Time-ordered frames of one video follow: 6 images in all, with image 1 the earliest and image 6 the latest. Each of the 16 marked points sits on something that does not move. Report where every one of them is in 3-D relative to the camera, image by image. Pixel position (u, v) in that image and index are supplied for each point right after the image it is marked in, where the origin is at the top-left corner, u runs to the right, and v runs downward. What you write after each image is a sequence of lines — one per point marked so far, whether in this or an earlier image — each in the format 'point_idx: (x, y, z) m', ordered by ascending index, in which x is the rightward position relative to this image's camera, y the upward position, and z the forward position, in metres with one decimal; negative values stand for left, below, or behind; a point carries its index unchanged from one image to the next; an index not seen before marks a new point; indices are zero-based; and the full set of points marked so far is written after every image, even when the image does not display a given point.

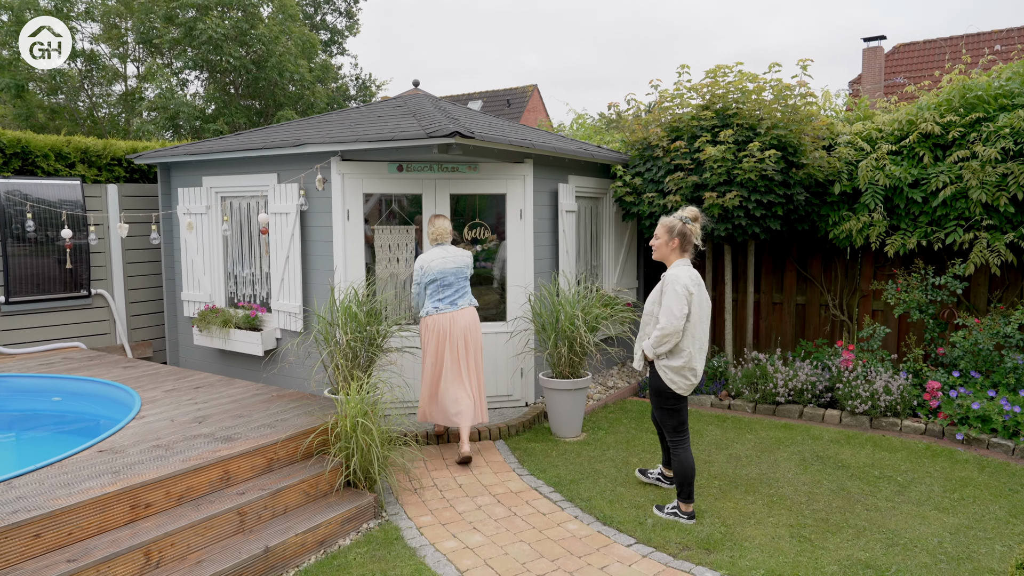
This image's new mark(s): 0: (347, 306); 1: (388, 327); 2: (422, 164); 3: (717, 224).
0: (-1.1, -0.1, +4.8) m
1: (-0.9, -0.3, +5.0) m
2: (-0.8, +1.0, +5.8) m
3: (+1.9, +0.6, +6.5) m
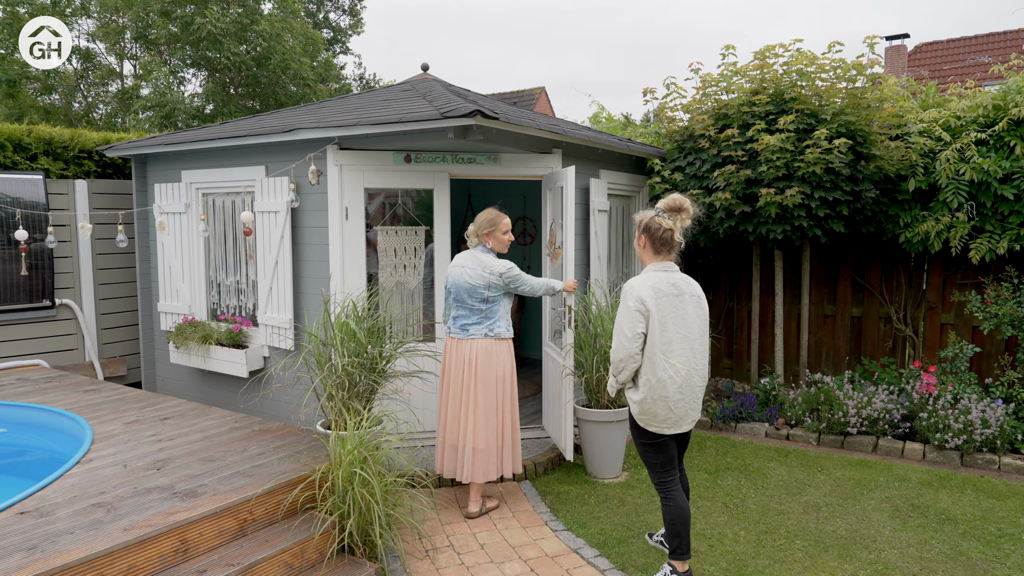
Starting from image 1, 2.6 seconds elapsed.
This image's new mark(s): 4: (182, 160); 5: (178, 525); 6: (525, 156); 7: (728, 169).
0: (-1.0, -0.2, +4.0) m
1: (-0.7, -0.3, +4.2) m
2: (-0.6, +0.9, +5.0) m
3: (+2.1, +0.5, +5.6) m
4: (-2.8, +1.1, +5.9) m
5: (-1.4, -1.0, +2.9) m
6: (+0.1, +1.0, +5.1) m
7: (+1.7, +1.0, +5.6) m
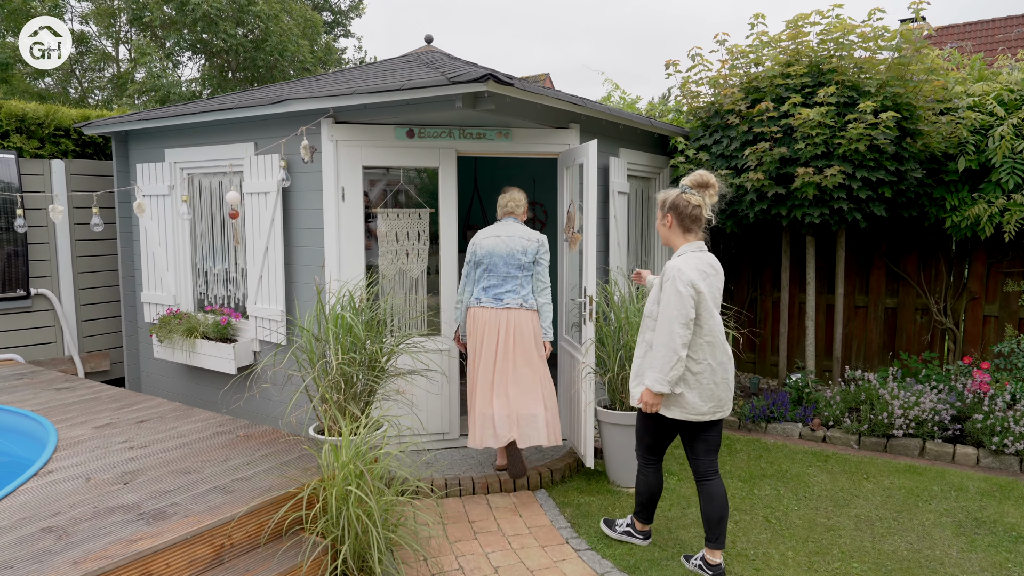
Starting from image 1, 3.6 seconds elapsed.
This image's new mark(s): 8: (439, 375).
0: (-0.9, -0.1, +3.5) m
1: (-0.6, -0.3, +3.7) m
2: (-0.5, +1.0, +4.5) m
3: (+2.2, +0.6, +5.2) m
4: (-2.7, +1.2, +5.4) m
5: (-1.3, -0.9, +2.4) m
6: (+0.2, +1.0, +4.7) m
7: (+1.8, +1.0, +5.2) m
8: (-0.5, -0.6, +4.6) m
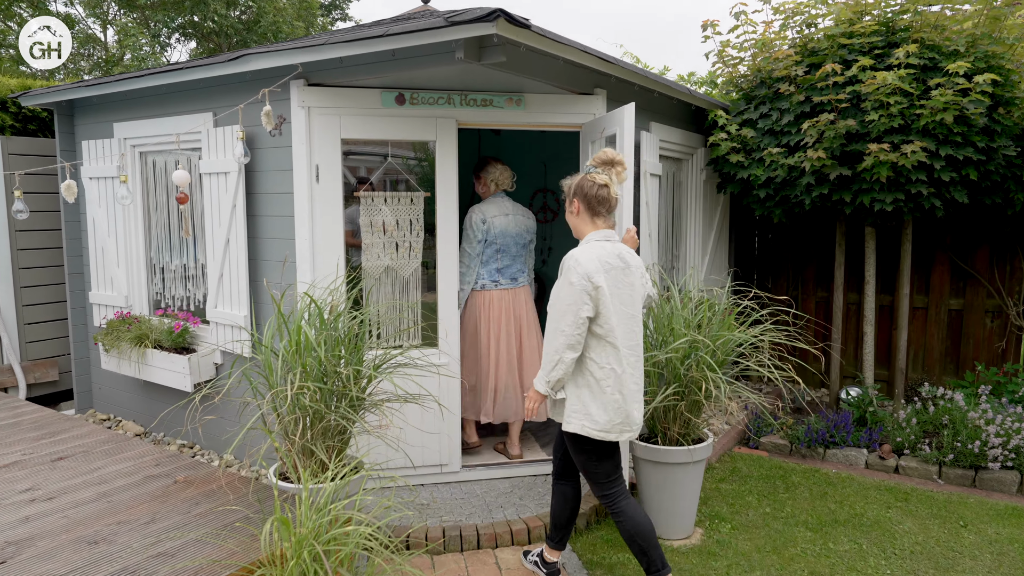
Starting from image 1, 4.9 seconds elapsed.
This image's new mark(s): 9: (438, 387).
0: (-0.8, -0.2, +2.7) m
1: (-0.6, -0.3, +2.9) m
2: (-0.4, +1.0, +3.7) m
3: (+2.3, +0.6, +4.3) m
4: (-2.6, +1.2, +4.6) m
5: (-1.2, -1.0, +1.6) m
6: (+0.3, +1.0, +3.8) m
7: (+1.9, +1.0, +4.3) m
8: (-0.4, -0.6, +3.7) m
9: (-0.4, -0.5, +3.8) m
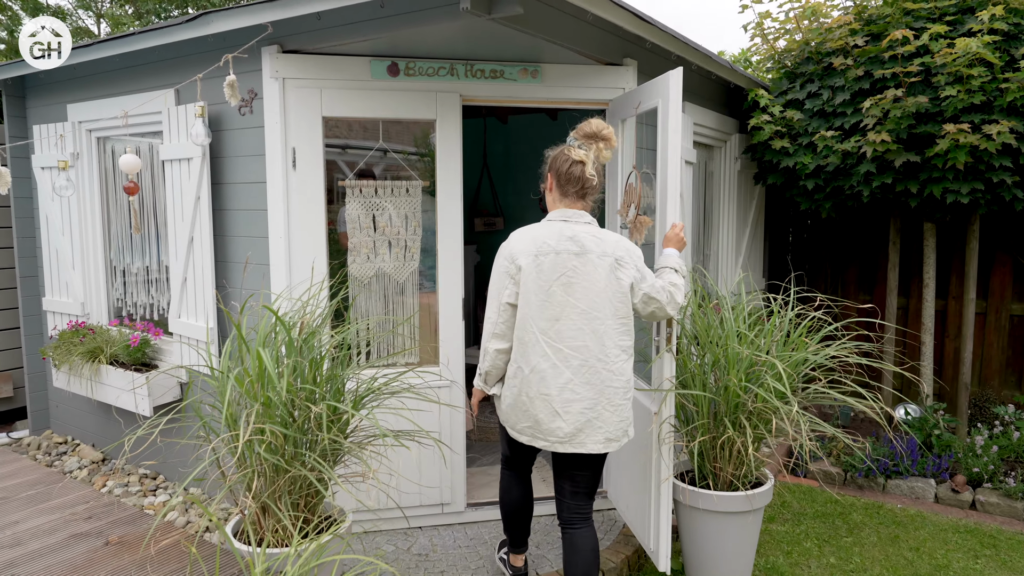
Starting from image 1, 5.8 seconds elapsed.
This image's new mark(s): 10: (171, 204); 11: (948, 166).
0: (-0.7, -0.2, +2.1) m
1: (-0.5, -0.3, +2.3) m
2: (-0.3, +1.0, +3.1) m
3: (+2.3, +0.6, +3.7) m
4: (-2.5, +1.1, +4.0) m
5: (-1.2, -1.0, +1.0) m
6: (+0.3, +1.0, +3.2) m
7: (+2.0, +1.0, +3.7) m
8: (-0.3, -0.6, +3.2) m
9: (-0.3, -0.6, +3.2) m
10: (-1.7, +0.4, +3.4) m
11: (+2.3, +0.6, +3.7) m
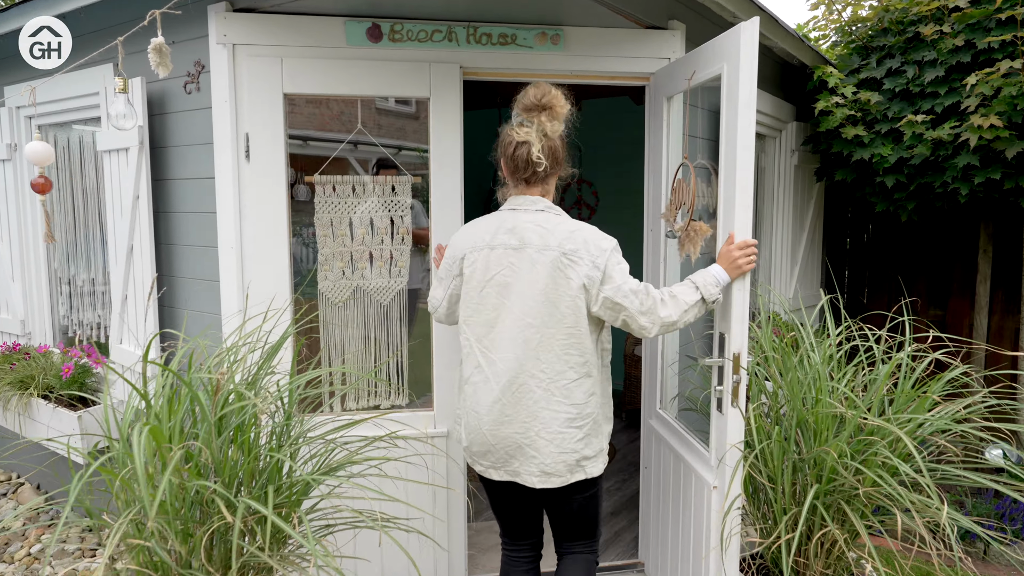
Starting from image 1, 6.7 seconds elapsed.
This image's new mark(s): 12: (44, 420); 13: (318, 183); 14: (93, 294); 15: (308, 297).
0: (-0.7, -0.3, +1.4) m
1: (-0.5, -0.4, +1.7) m
2: (-0.3, +0.9, +2.4) m
3: (+2.4, +0.5, +2.9) m
4: (-2.5, +1.1, +3.4) m
5: (-1.2, -1.1, +0.4) m
6: (+0.4, +0.9, +2.5) m
7: (+2.0, +0.9, +3.0) m
8: (-0.3, -0.7, +2.5) m
9: (-0.3, -0.7, +2.5) m
10: (-1.6, +0.3, +2.8) m
11: (+2.3, +0.5, +2.9) m
12: (-2.0, -0.5, +3.0) m
13: (-0.7, +0.4, +2.4) m
14: (-1.9, 0.0, +3.2) m
15: (-0.7, 0.0, +2.5) m
